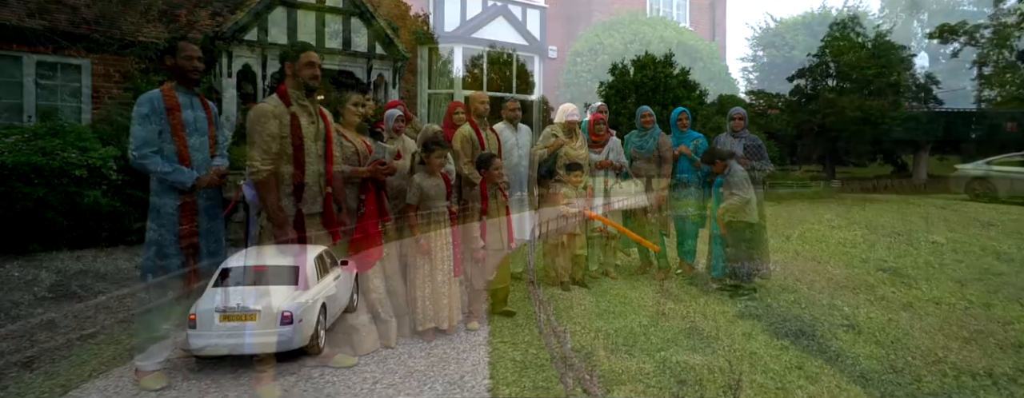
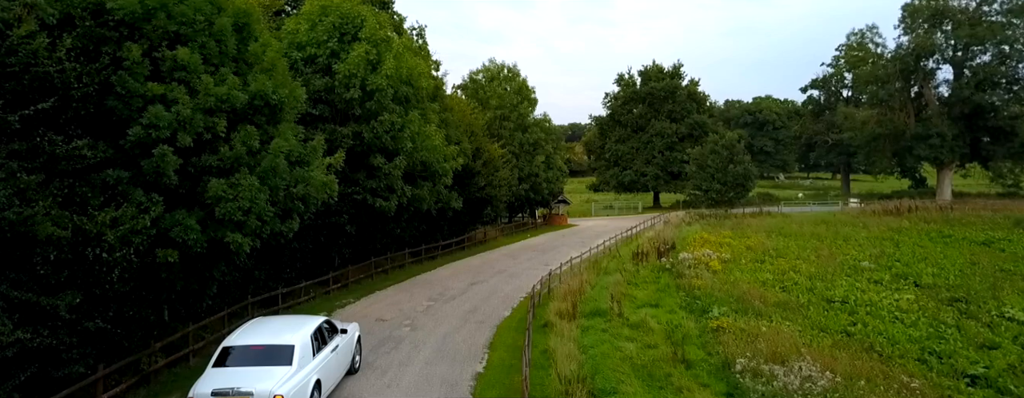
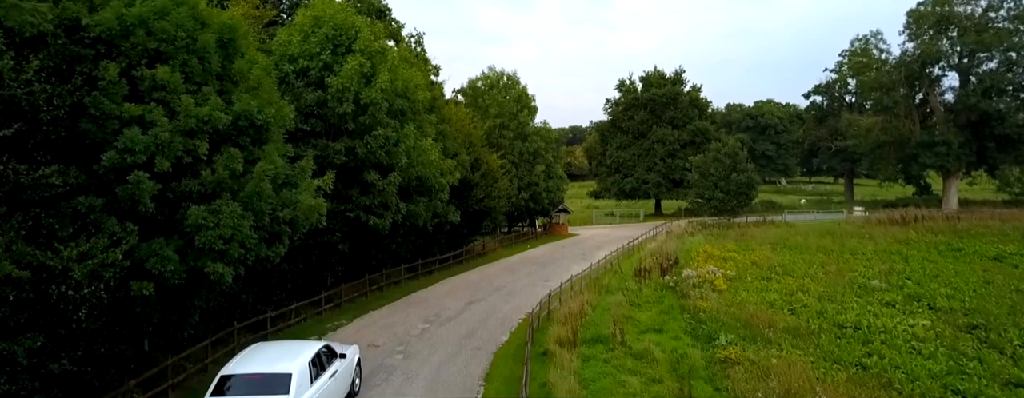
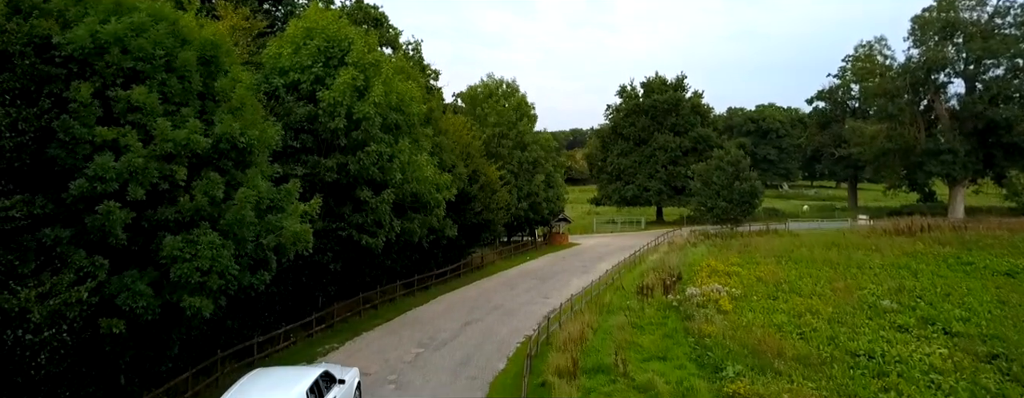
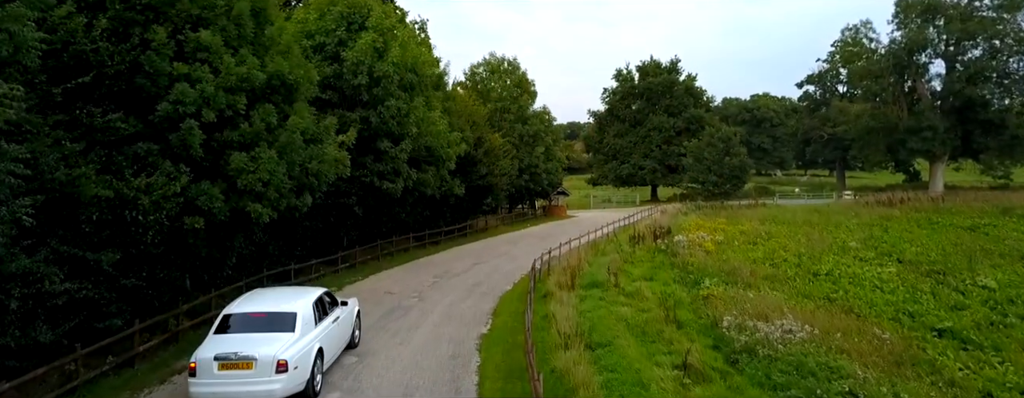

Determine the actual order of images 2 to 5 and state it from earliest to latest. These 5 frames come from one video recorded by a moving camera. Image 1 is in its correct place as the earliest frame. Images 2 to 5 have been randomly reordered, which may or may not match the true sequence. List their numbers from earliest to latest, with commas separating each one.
5, 2, 3, 4
